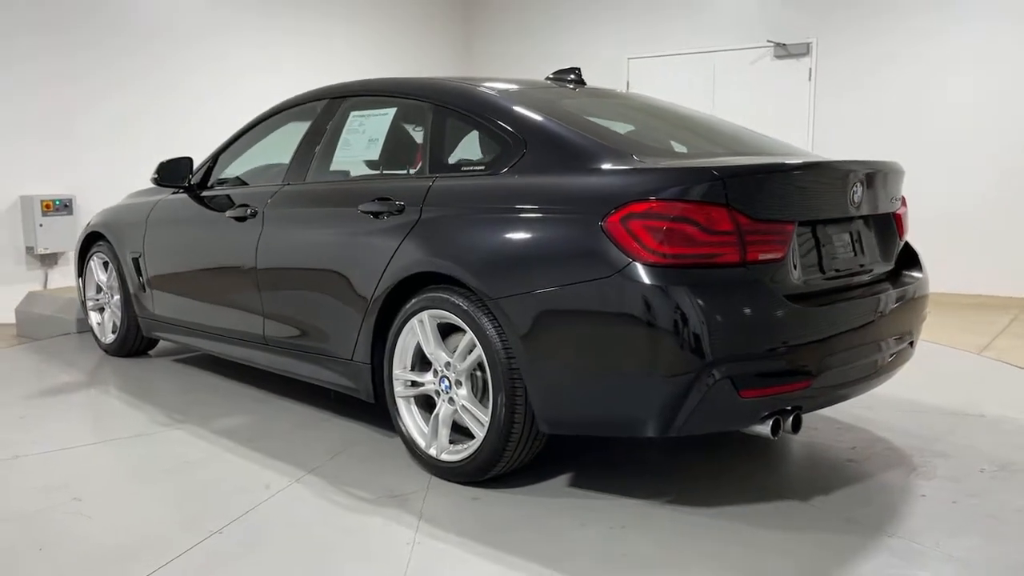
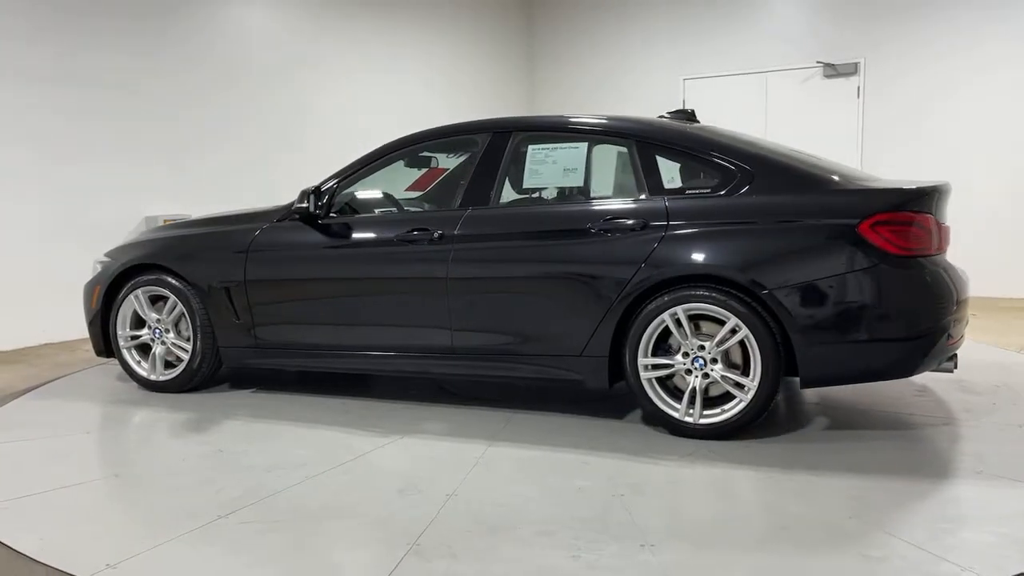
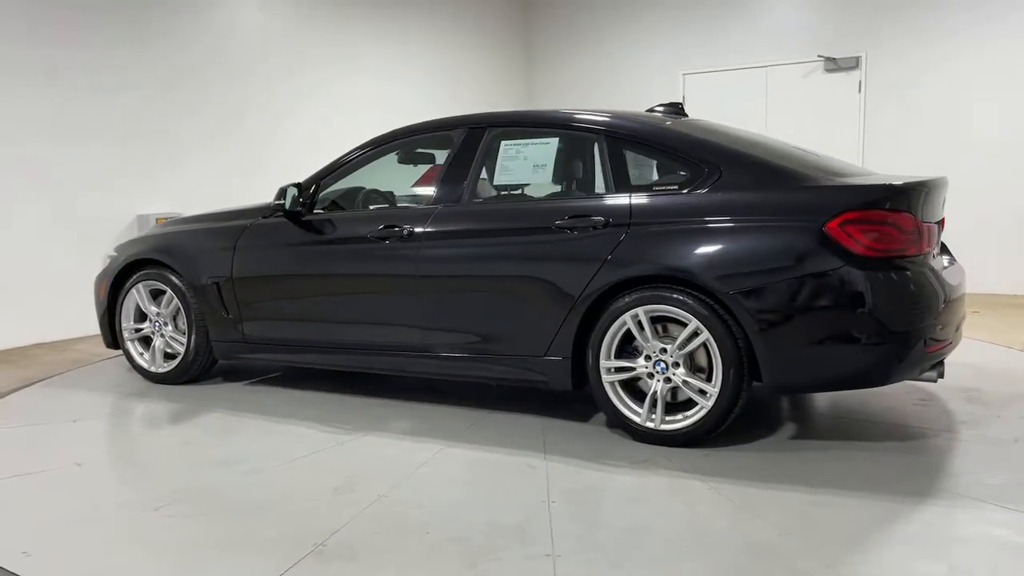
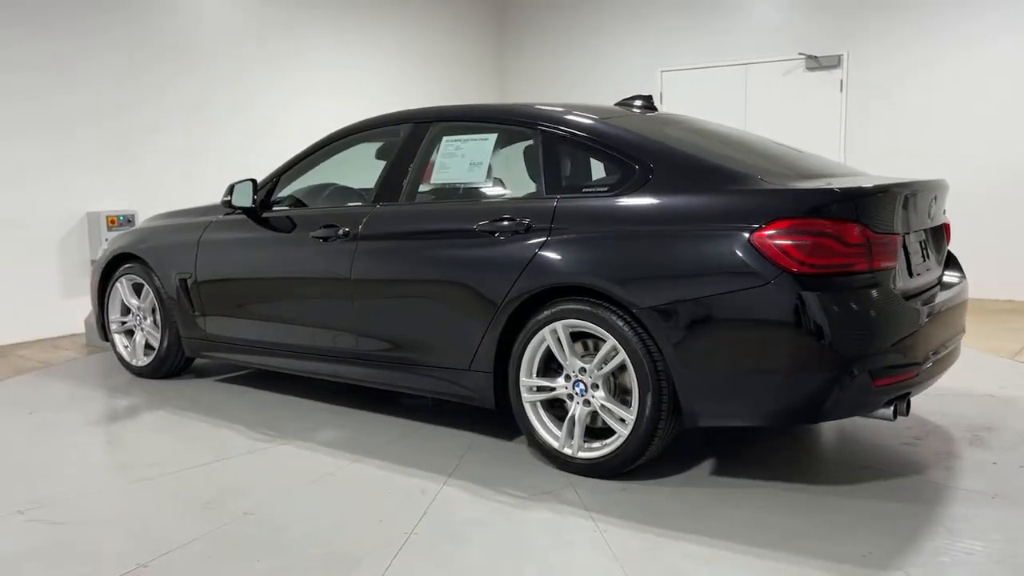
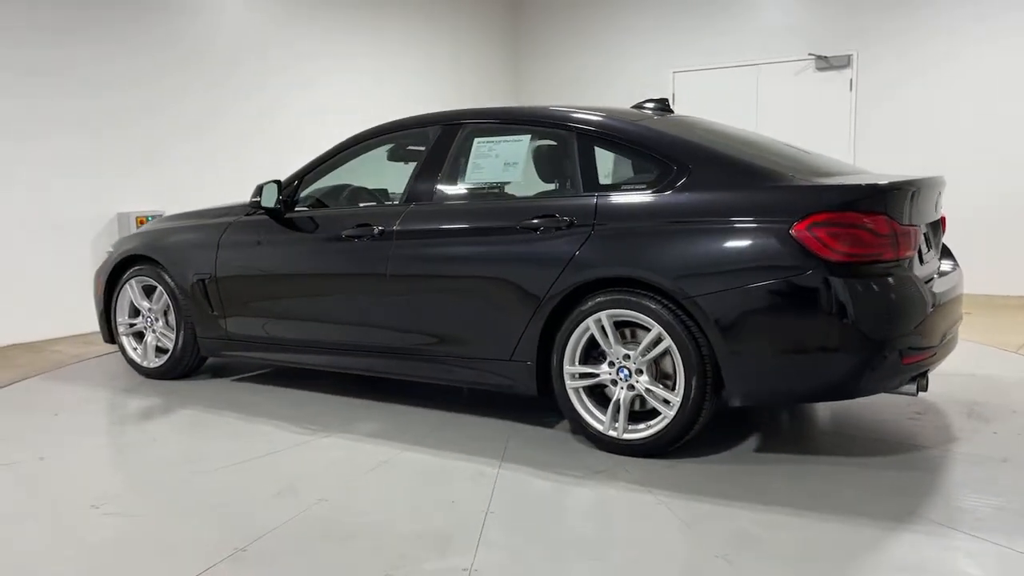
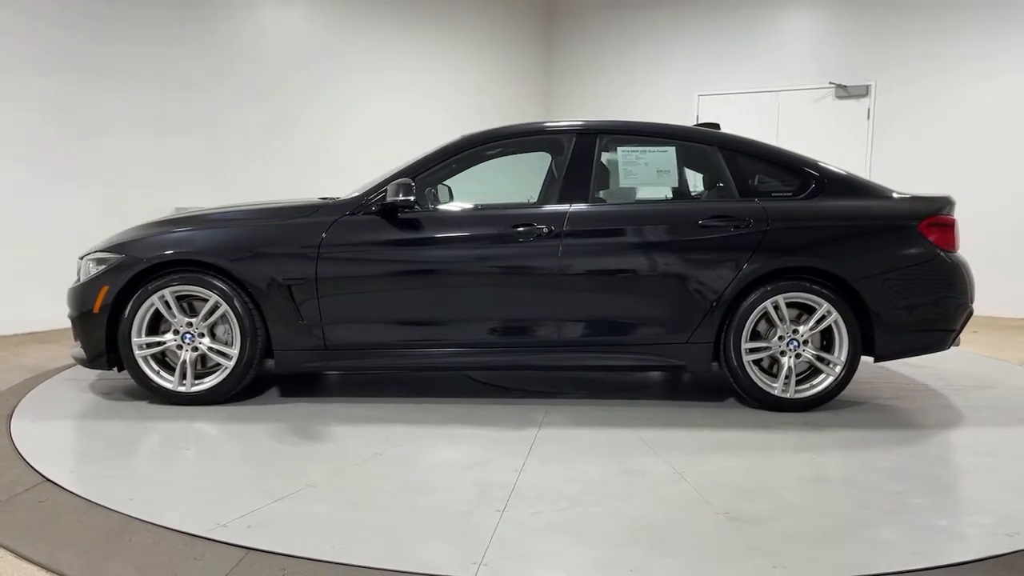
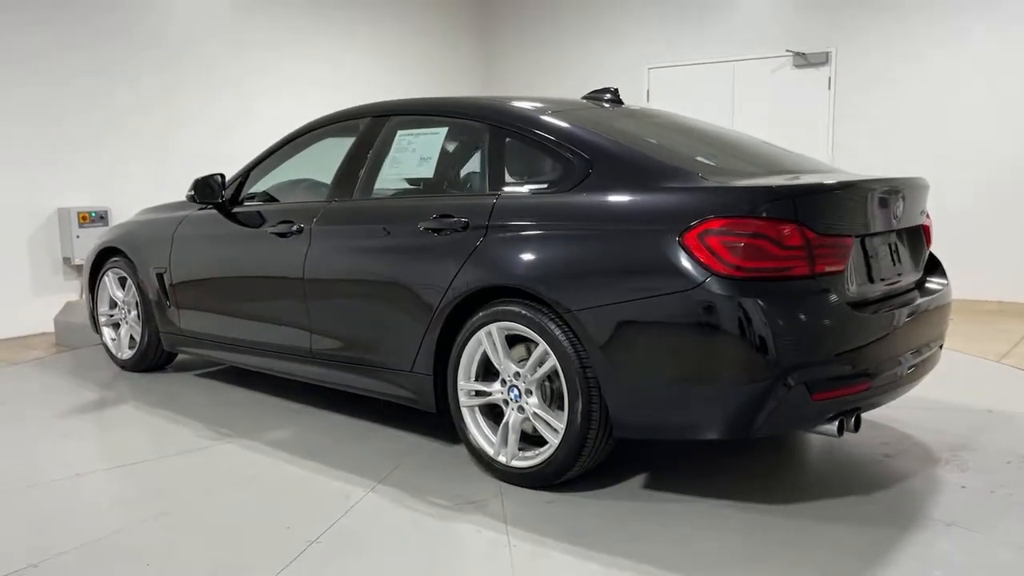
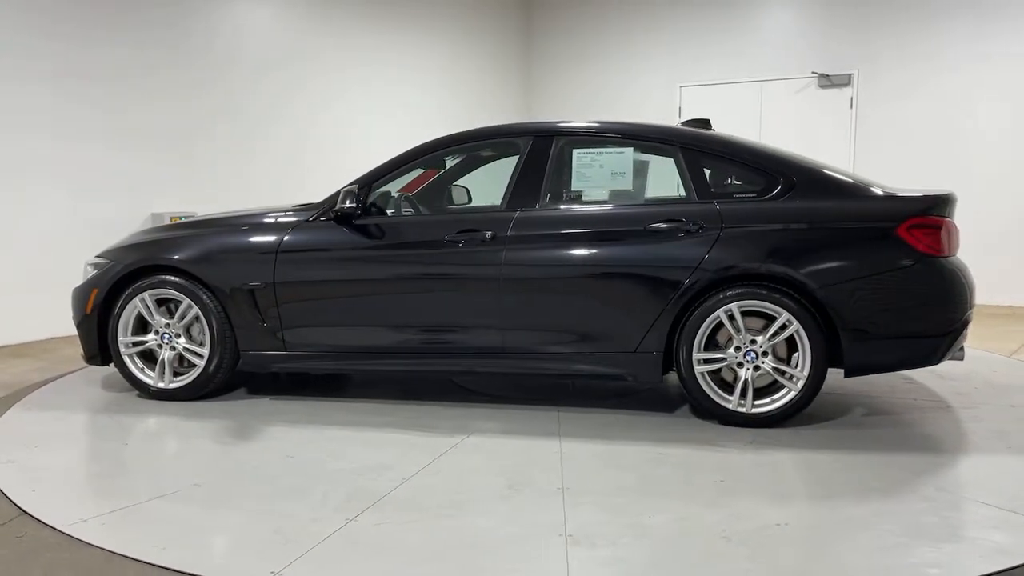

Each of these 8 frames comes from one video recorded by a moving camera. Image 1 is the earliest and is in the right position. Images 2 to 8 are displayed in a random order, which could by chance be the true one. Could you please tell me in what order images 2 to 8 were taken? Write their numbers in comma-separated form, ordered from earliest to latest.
7, 4, 5, 3, 2, 8, 6
